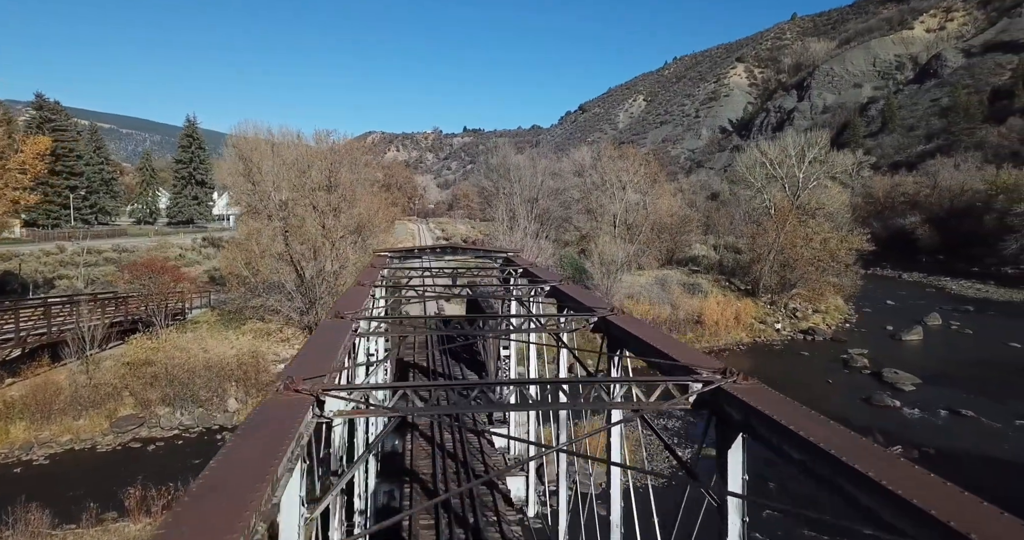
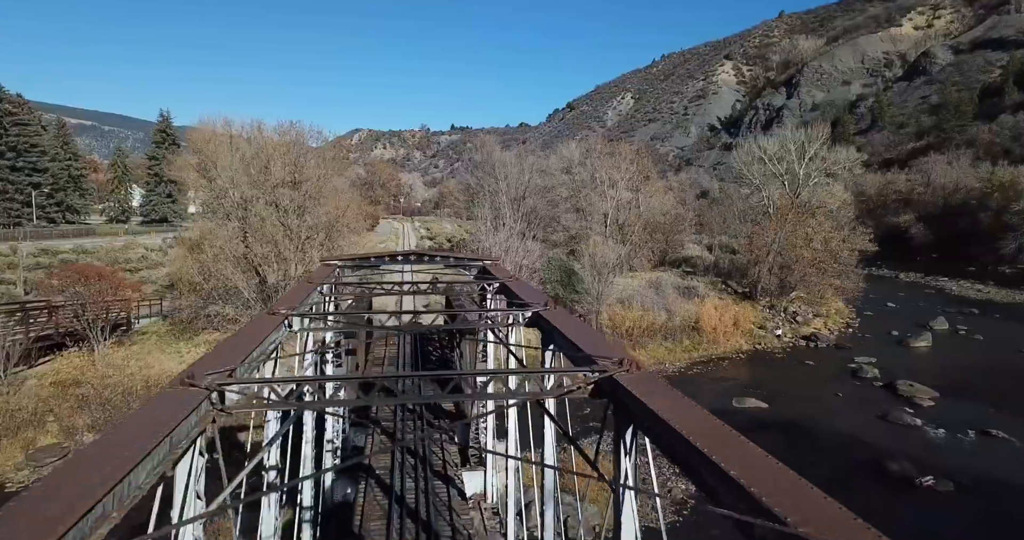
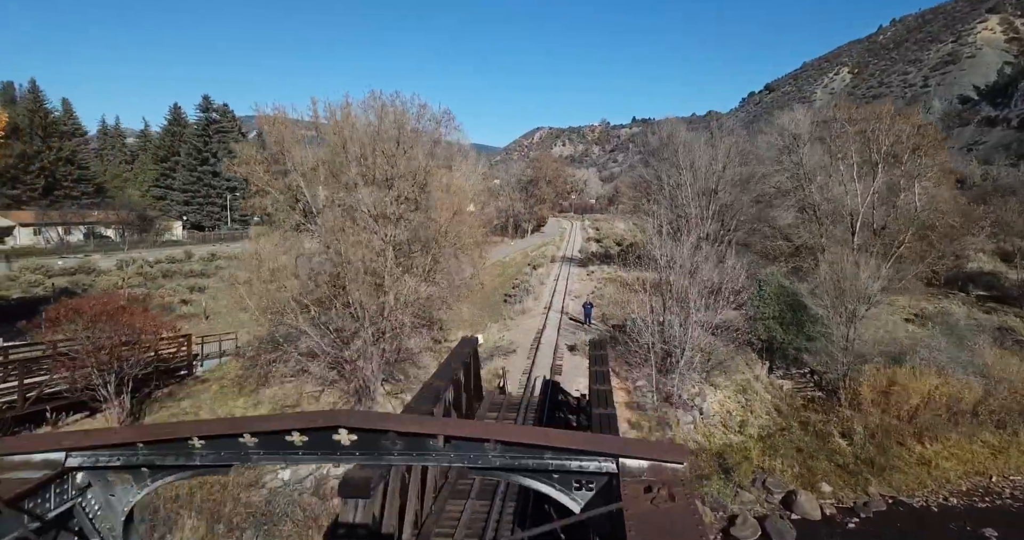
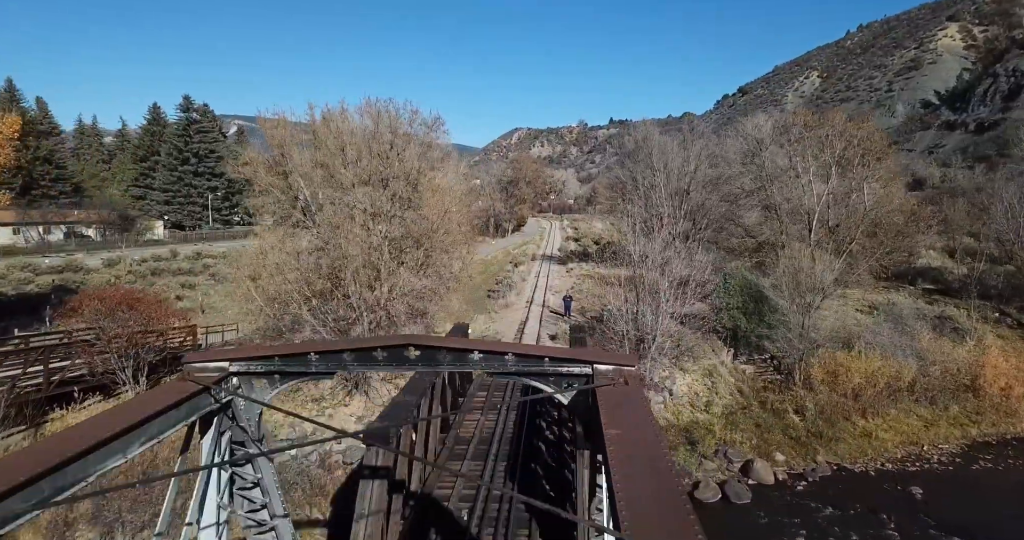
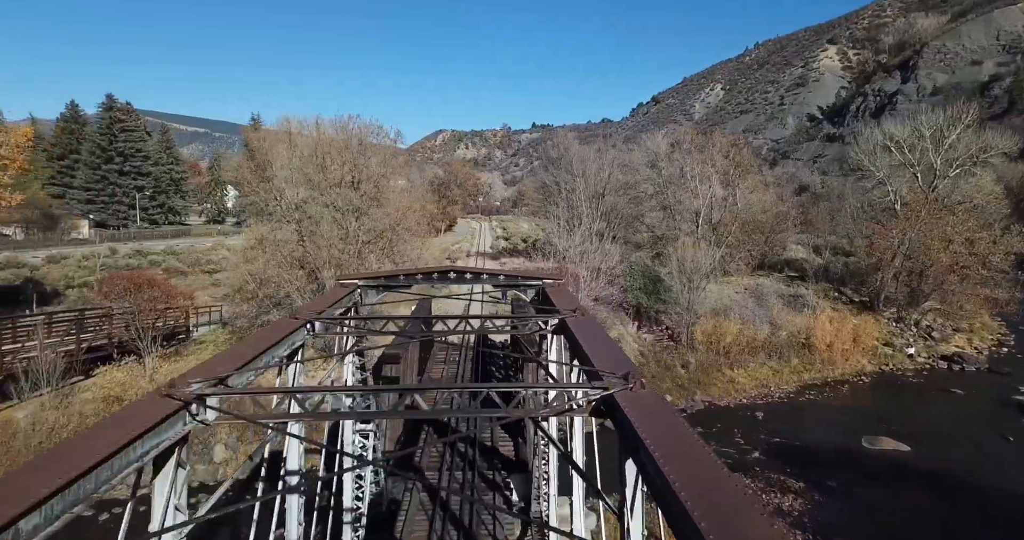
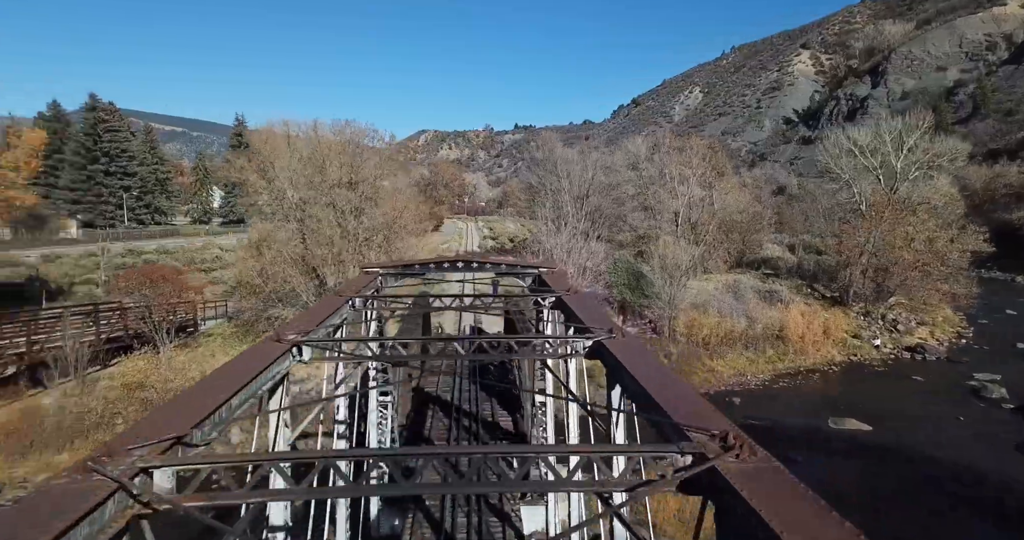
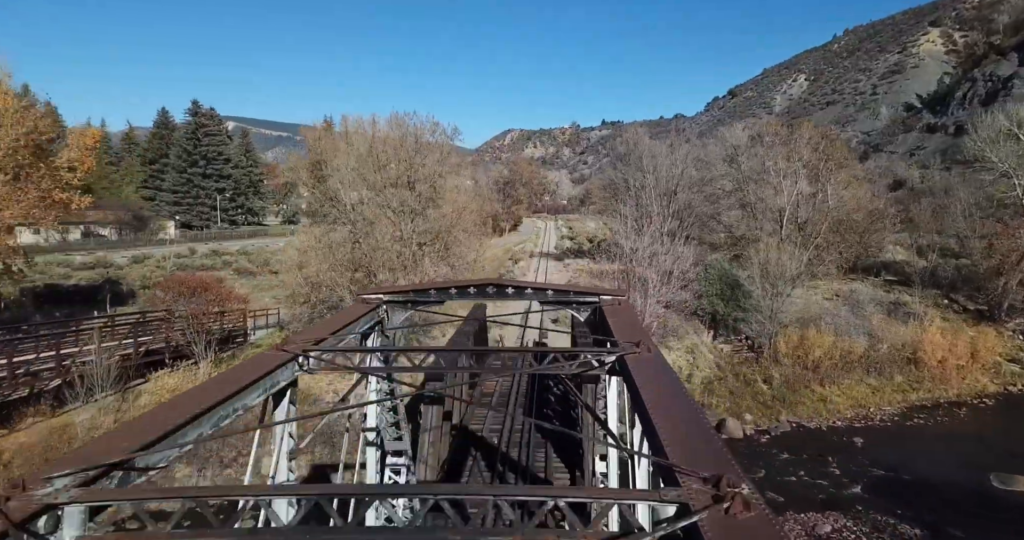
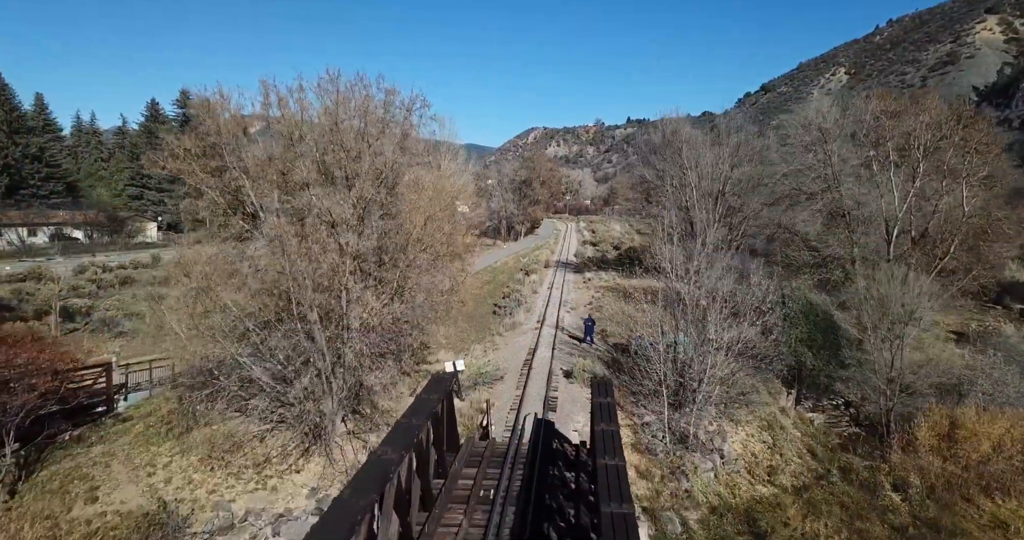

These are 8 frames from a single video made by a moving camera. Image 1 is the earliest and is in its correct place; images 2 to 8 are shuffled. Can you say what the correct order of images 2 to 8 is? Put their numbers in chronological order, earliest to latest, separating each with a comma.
2, 6, 5, 7, 4, 3, 8
